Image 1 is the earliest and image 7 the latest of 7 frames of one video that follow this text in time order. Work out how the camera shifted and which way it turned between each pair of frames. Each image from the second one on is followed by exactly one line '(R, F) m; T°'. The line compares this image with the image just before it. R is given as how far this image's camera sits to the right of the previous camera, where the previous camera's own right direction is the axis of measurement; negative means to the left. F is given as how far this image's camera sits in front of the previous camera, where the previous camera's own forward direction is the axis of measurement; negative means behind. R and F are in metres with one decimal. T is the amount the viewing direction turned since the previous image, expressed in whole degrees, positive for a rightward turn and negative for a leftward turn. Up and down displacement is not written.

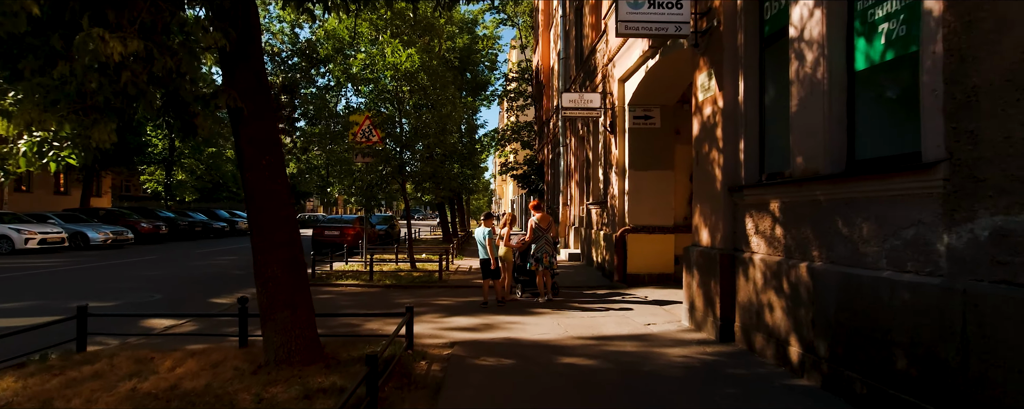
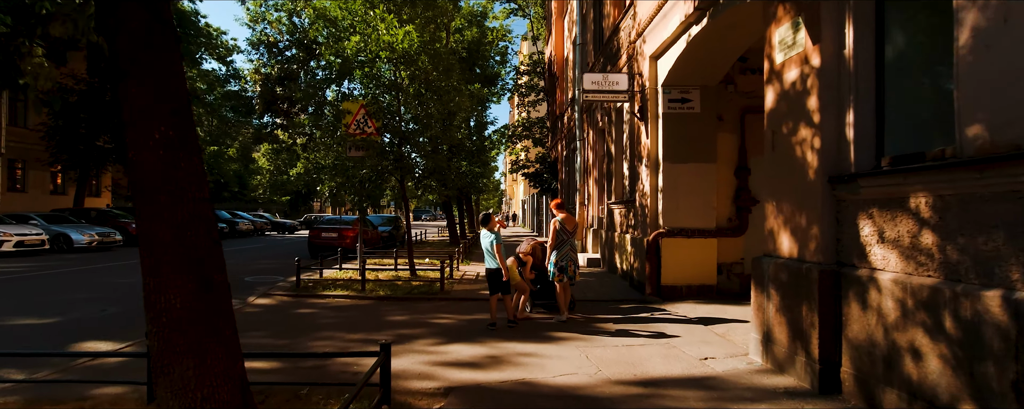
(0.0, +1.6) m; -1°
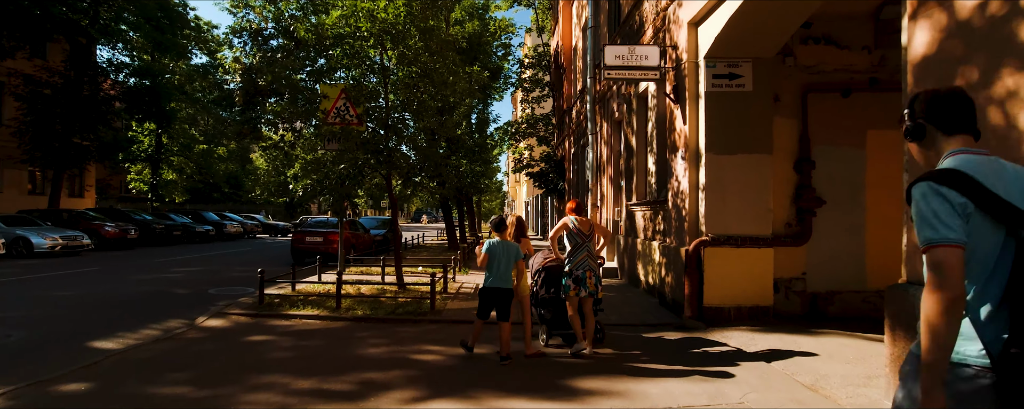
(0.0, +1.8) m; 0°
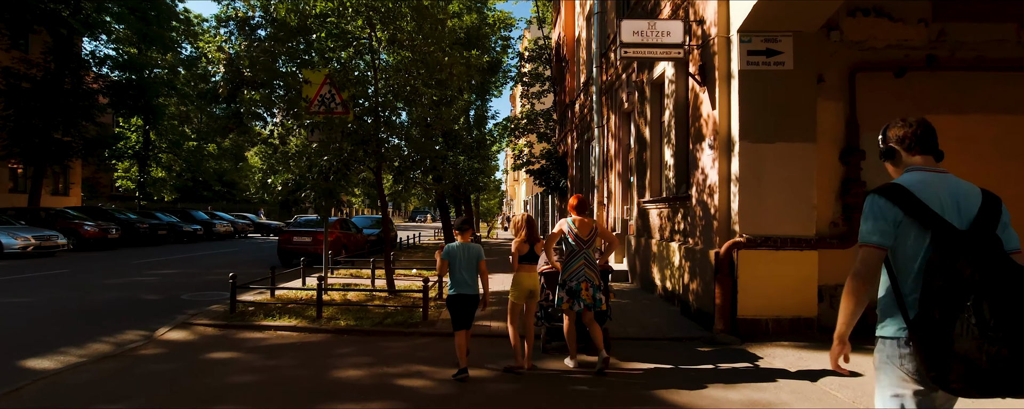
(-0.1, +1.0) m; 0°
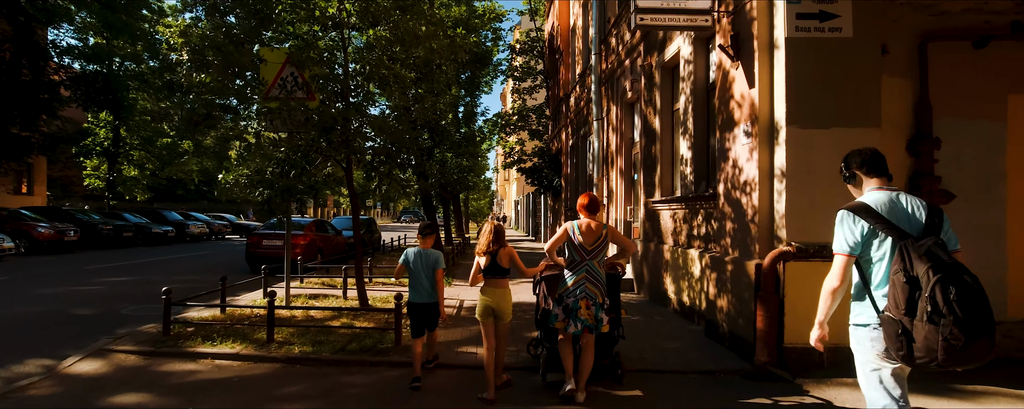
(0.0, +1.3) m; +1°
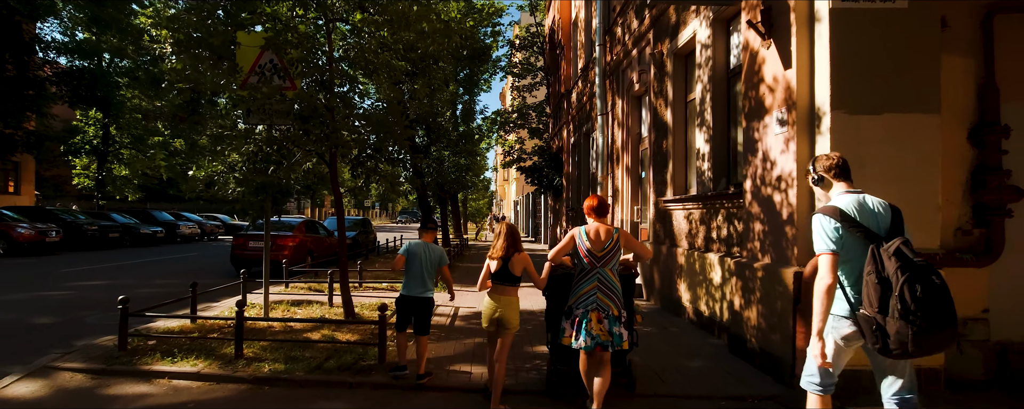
(0.0, +0.7) m; 0°
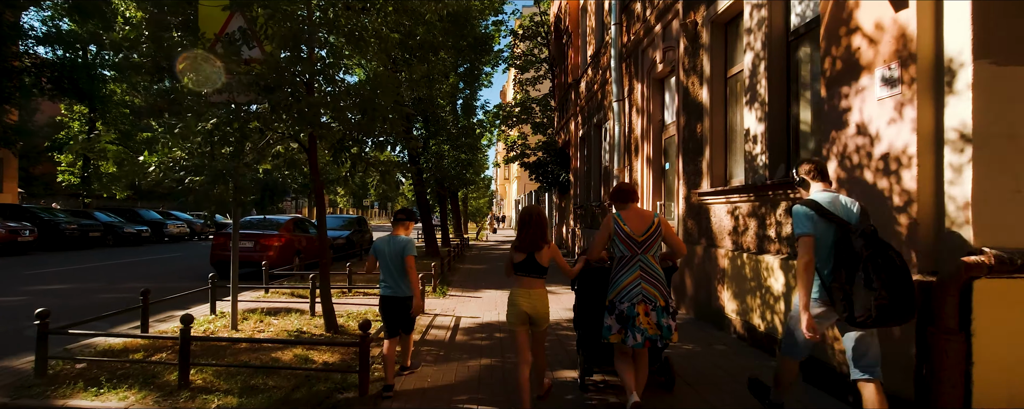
(-0.2, +1.2) m; 0°
